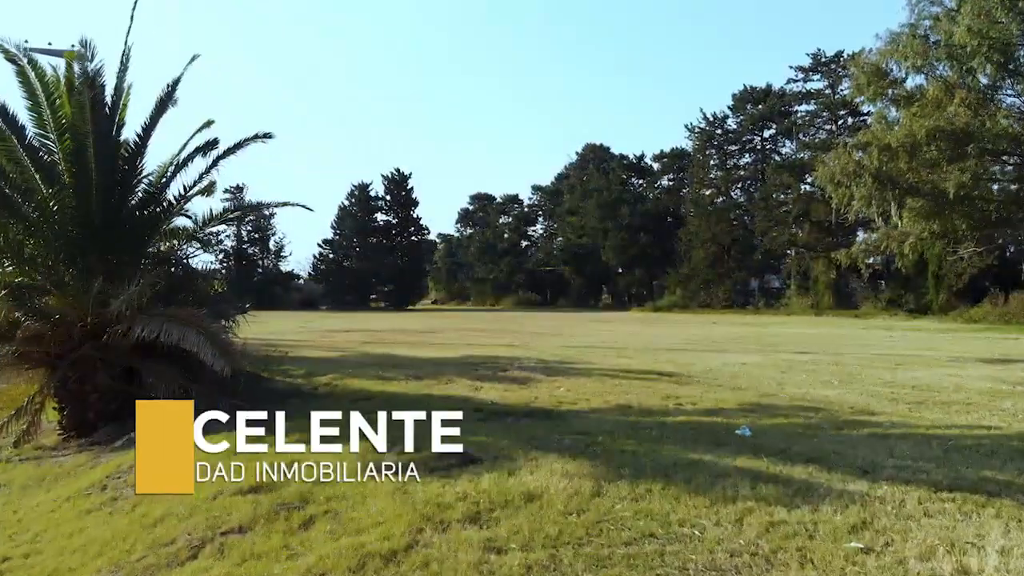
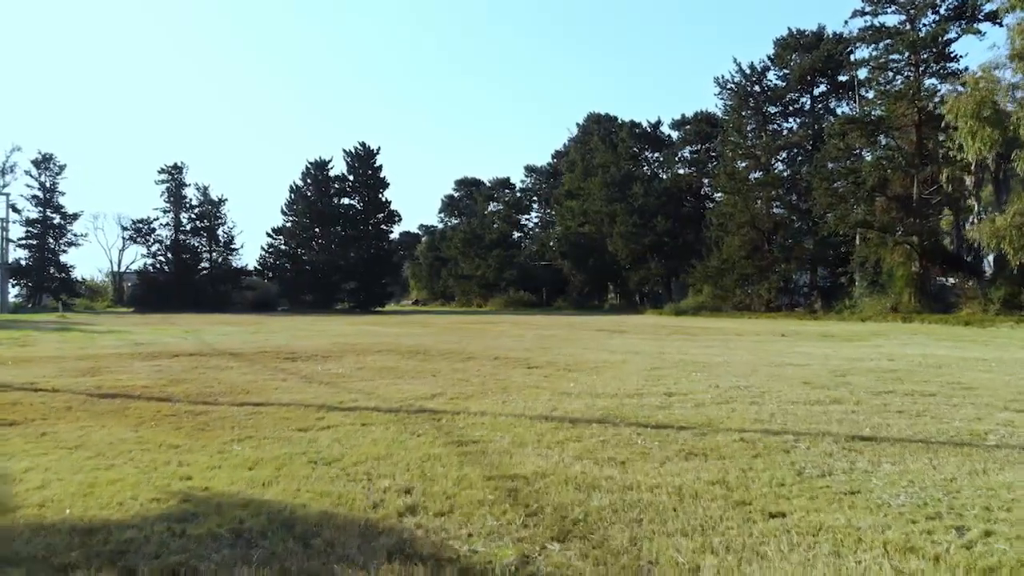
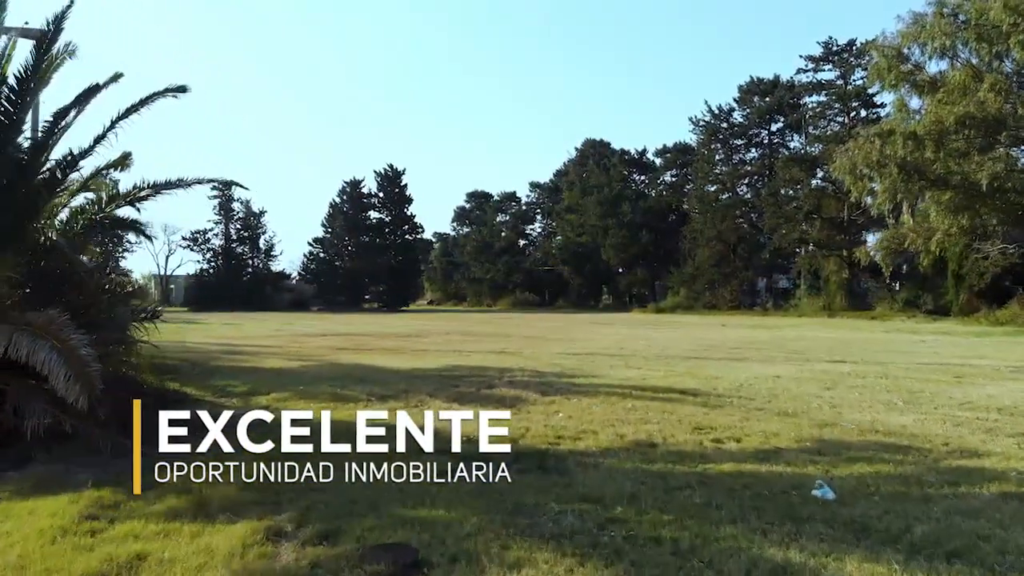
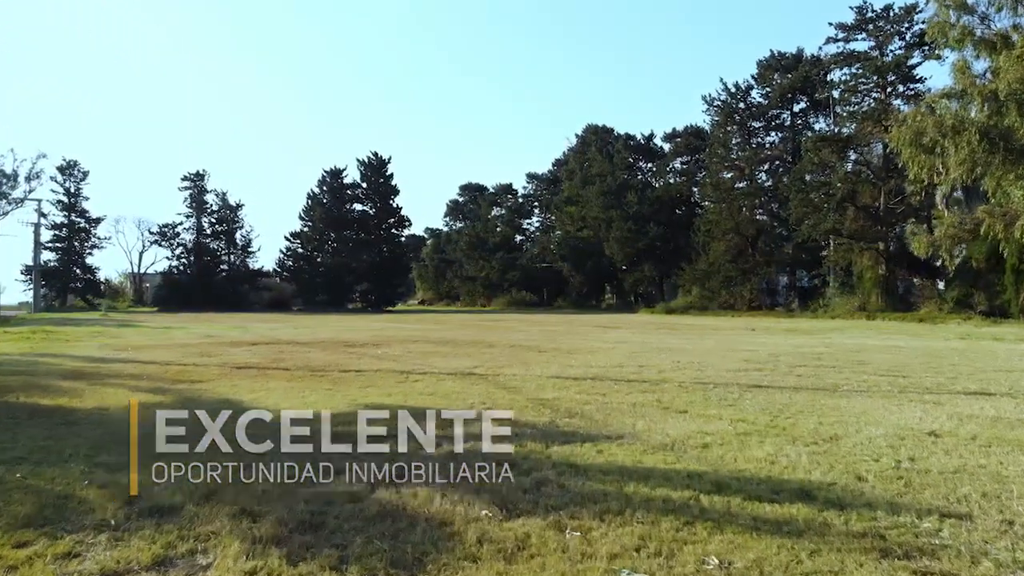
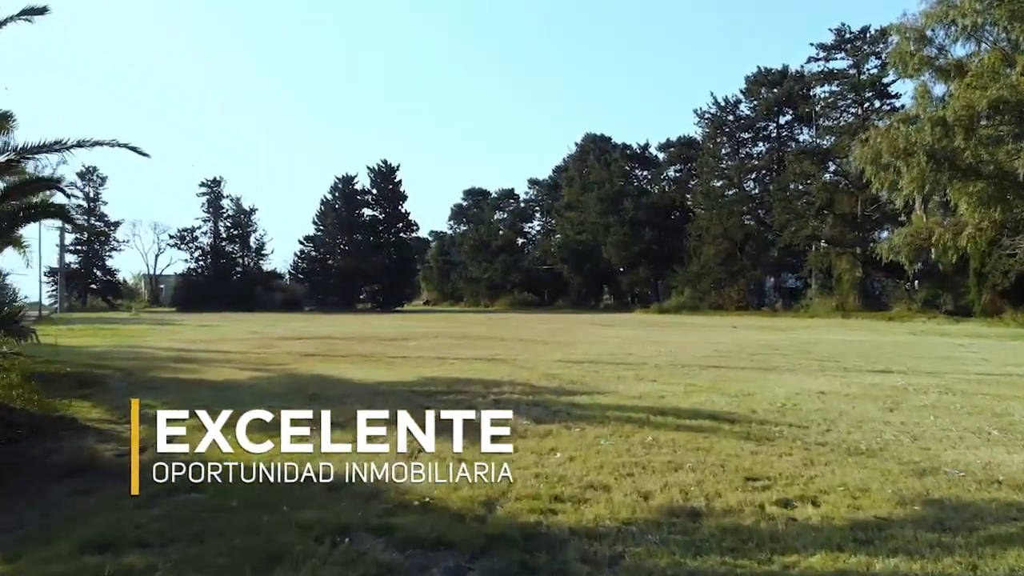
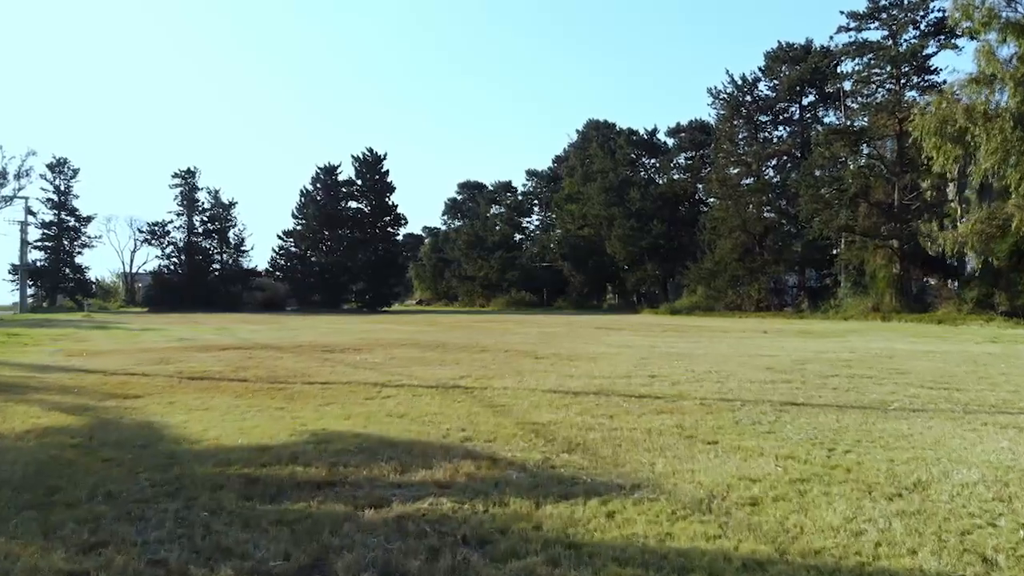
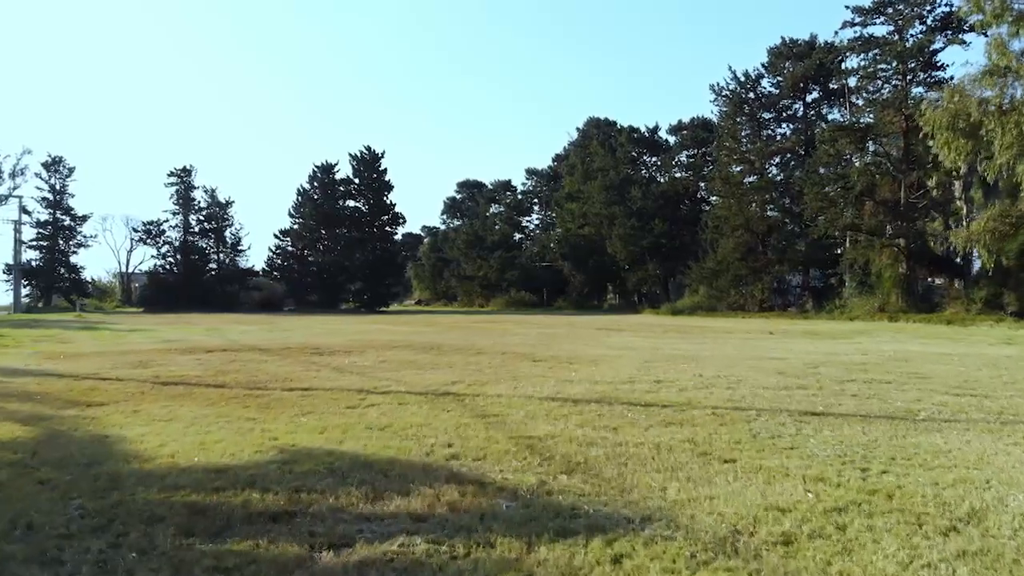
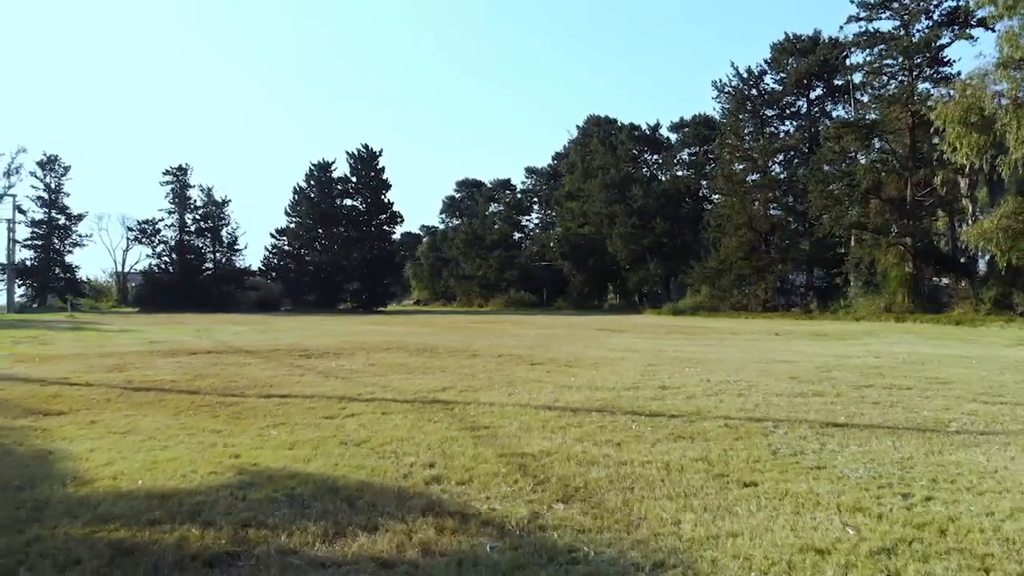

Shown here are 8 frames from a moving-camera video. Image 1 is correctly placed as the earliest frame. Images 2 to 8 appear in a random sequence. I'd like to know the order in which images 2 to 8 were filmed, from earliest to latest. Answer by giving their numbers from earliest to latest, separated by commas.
3, 5, 4, 6, 7, 8, 2
